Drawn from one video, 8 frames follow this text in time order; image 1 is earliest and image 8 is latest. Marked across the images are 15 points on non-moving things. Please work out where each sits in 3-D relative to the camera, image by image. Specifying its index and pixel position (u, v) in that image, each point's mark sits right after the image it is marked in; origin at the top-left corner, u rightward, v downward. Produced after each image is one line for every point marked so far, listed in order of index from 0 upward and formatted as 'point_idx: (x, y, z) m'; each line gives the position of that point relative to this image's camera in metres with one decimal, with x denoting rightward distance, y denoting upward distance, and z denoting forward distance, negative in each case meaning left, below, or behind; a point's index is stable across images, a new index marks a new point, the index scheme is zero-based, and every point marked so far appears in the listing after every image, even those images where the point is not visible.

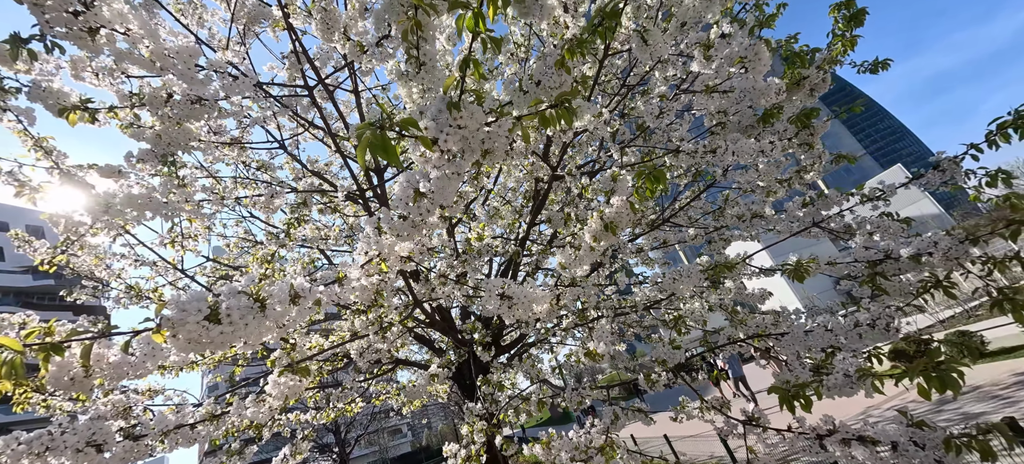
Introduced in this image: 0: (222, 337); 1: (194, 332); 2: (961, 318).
0: (-1.0, -0.4, +1.4) m
1: (-1.0, -0.4, +1.3) m
2: (+18.8, -3.5, +16.2) m
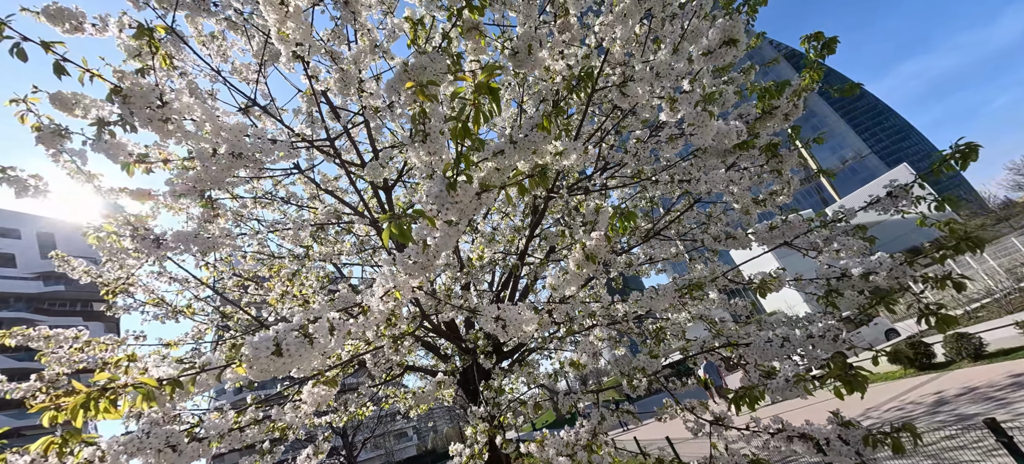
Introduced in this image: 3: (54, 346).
0: (-1.0, -0.6, +1.8) m
1: (-1.1, -0.6, +1.7) m
2: (+18.9, -3.7, +16.4) m
3: (-5.0, -1.2, +4.2) m
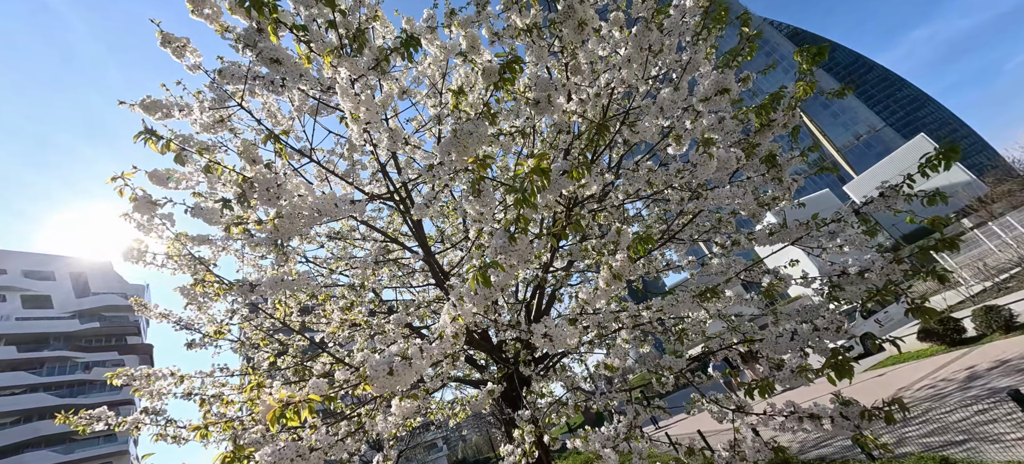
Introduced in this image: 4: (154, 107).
0: (-0.7, -0.9, +2.3) m
1: (-0.8, -0.9, +2.2) m
2: (+19.9, -2.5, +16.2) m
3: (-4.5, -1.9, +4.9) m
4: (-3.5, +1.2, +3.8) m
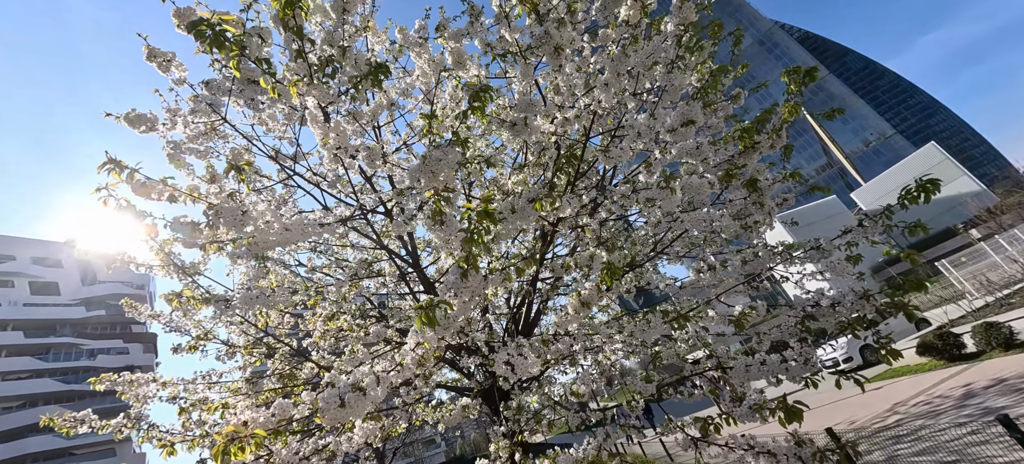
0: (-1.0, -1.1, +2.3) m
1: (-1.0, -1.1, +2.3) m
2: (+19.7, -3.1, +16.1) m
3: (-4.8, -1.9, +4.9) m
4: (-3.7, +1.1, +3.9) m
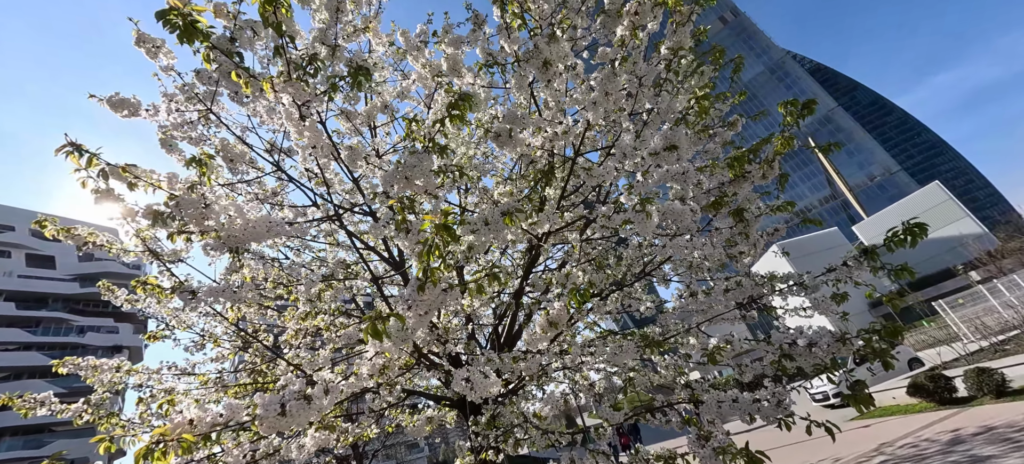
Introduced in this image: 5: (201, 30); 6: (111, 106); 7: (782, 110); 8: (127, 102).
0: (-1.3, -1.1, +2.2) m
1: (-1.3, -1.1, +2.2) m
2: (+19.2, -5.0, +15.9) m
3: (-5.1, -1.7, +4.8) m
4: (-3.9, +1.3, +3.9) m
5: (-1.8, +1.2, +2.2) m
6: (-4.0, +1.3, +3.9) m
7: (+3.5, +1.6, +5.1) m
8: (-3.8, +1.3, +3.9) m
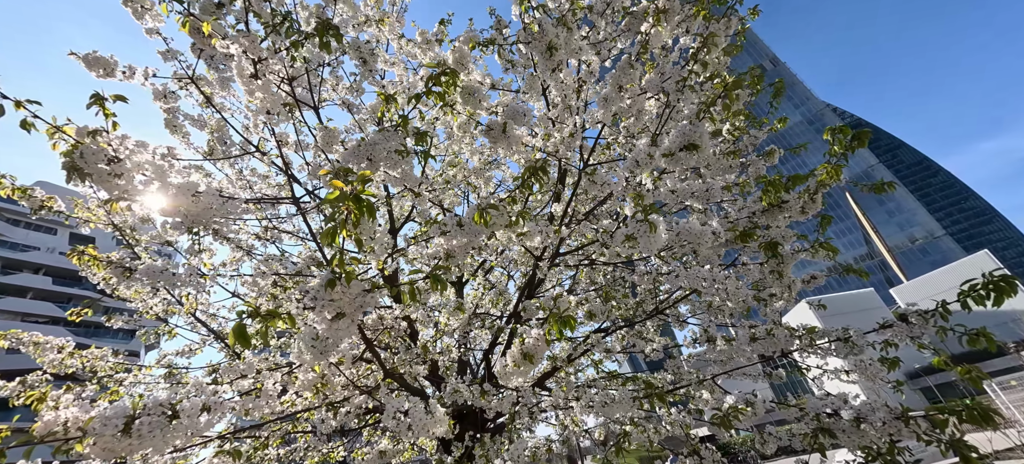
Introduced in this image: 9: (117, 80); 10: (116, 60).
0: (-1.6, -0.9, +1.7) m
1: (-1.6, -0.9, +1.6) m
2: (+19.1, -7.7, +13.9) m
3: (-5.3, -1.4, +4.5) m
4: (-3.8, +1.5, +3.6) m
5: (-1.8, +1.4, +1.9) m
6: (-3.9, +1.5, +3.6) m
7: (+3.6, +1.1, +4.5) m
8: (-3.8, +1.6, +3.6) m
9: (-3.7, +1.4, +3.7) m
10: (-3.7, +1.6, +3.6) m
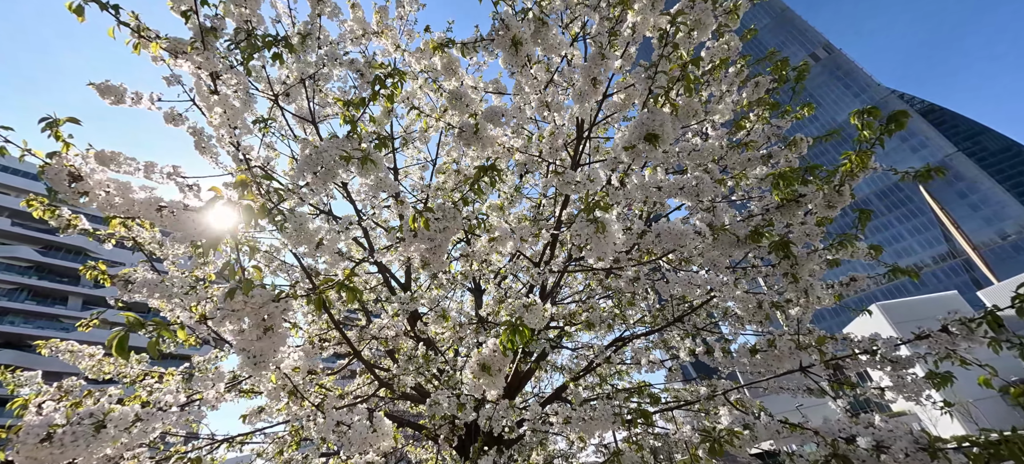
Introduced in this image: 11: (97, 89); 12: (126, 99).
0: (-1.9, -1.0, +1.7) m
1: (-2.0, -0.9, +1.6) m
2: (+20.0, -7.4, +11.6) m
3: (-5.4, -1.6, +4.8) m
4: (-4.0, +1.4, +3.9) m
5: (-2.2, +1.3, +1.9) m
6: (-4.1, +1.4, +3.9) m
7: (+3.5, +1.1, +4.0) m
8: (-3.9, +1.4, +3.9) m
9: (-3.9, +1.3, +4.0) m
10: (-3.9, +1.5, +3.9) m
11: (-4.1, +1.4, +3.9) m
12: (-3.9, +1.3, +3.9) m
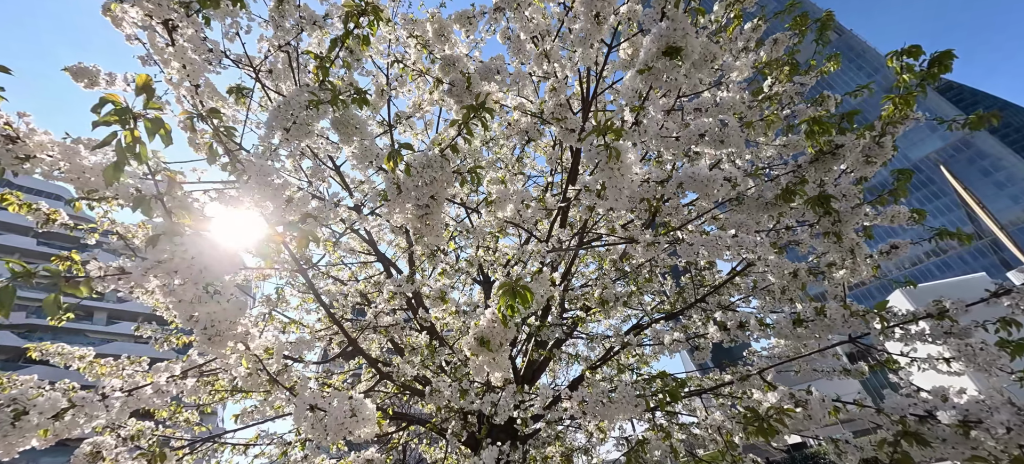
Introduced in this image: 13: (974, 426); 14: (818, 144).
0: (-1.9, -0.8, +1.4) m
1: (-2.0, -0.8, +1.4) m
2: (+20.6, -6.3, +10.7) m
3: (-5.2, -1.5, +4.6) m
4: (-4.0, +1.5, +3.6) m
5: (-2.3, +1.5, +1.7) m
6: (-4.1, +1.5, +3.7) m
7: (+3.5, +1.5, +3.6) m
8: (-4.0, +1.5, +3.6) m
9: (-3.9, +1.4, +3.7) m
10: (-3.9, +1.5, +3.7) m
11: (-4.2, +1.5, +3.7) m
12: (-3.9, +1.4, +3.7) m
13: (+2.2, -0.9, +1.9) m
14: (+2.5, +0.7, +3.2) m
